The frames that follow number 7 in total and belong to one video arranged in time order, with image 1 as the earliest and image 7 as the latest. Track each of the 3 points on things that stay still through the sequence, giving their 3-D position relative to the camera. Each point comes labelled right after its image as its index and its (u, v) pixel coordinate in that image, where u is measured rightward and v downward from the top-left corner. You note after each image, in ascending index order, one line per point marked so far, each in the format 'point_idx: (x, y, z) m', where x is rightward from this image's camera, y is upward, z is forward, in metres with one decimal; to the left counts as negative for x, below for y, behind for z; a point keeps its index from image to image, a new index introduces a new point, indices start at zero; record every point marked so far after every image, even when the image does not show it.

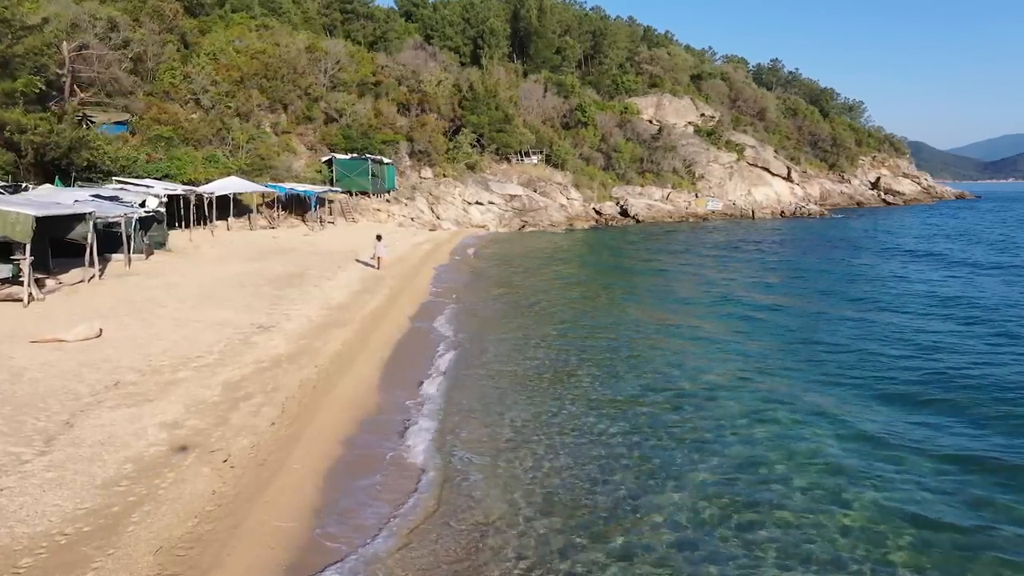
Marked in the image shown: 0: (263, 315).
0: (-5.8, -0.7, +14.9) m
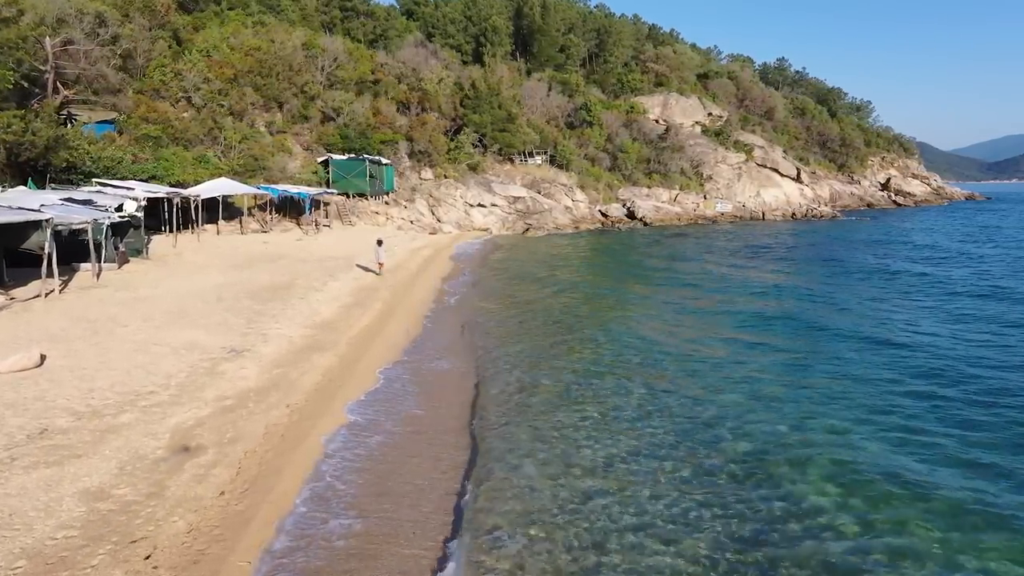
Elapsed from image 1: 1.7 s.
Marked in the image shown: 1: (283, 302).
0: (-5.7, -1.0, +13.2) m
1: (-6.0, -0.4, +16.7) m
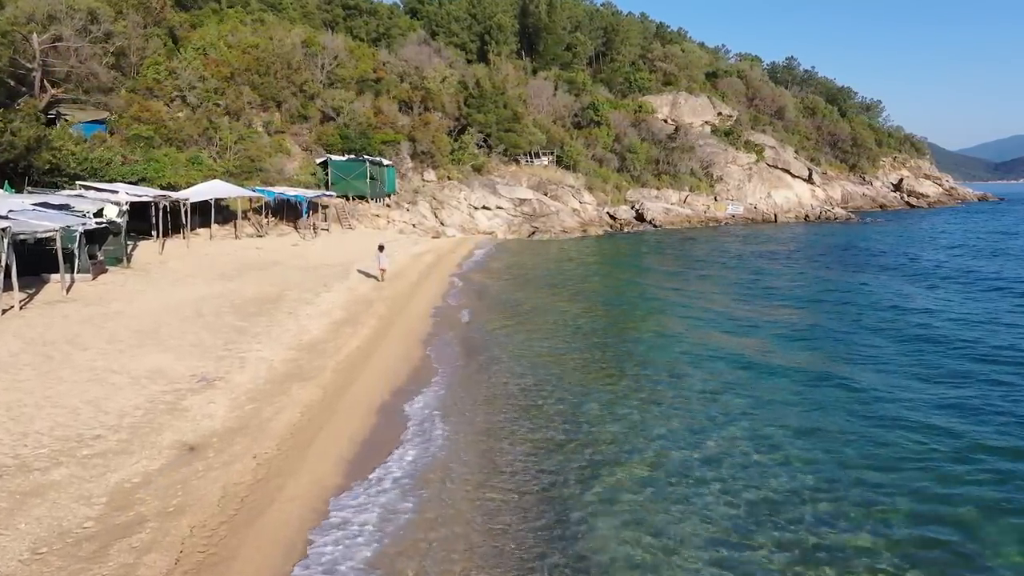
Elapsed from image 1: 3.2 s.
0: (-5.5, -1.4, +11.7) m
1: (-5.8, -0.8, +15.3) m
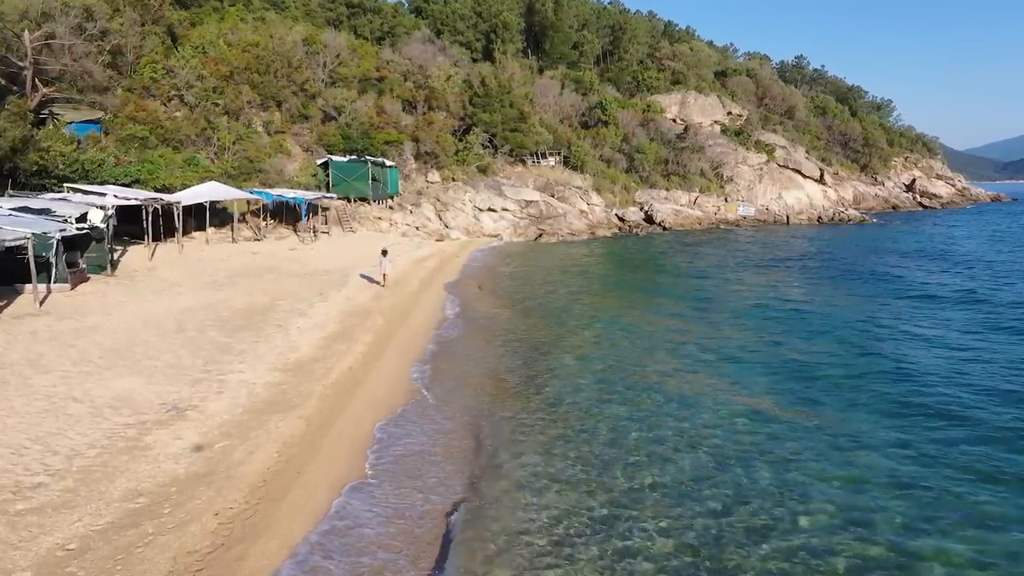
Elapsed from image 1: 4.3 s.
0: (-5.4, -1.6, +10.5) m
1: (-5.7, -1.0, +14.1) m
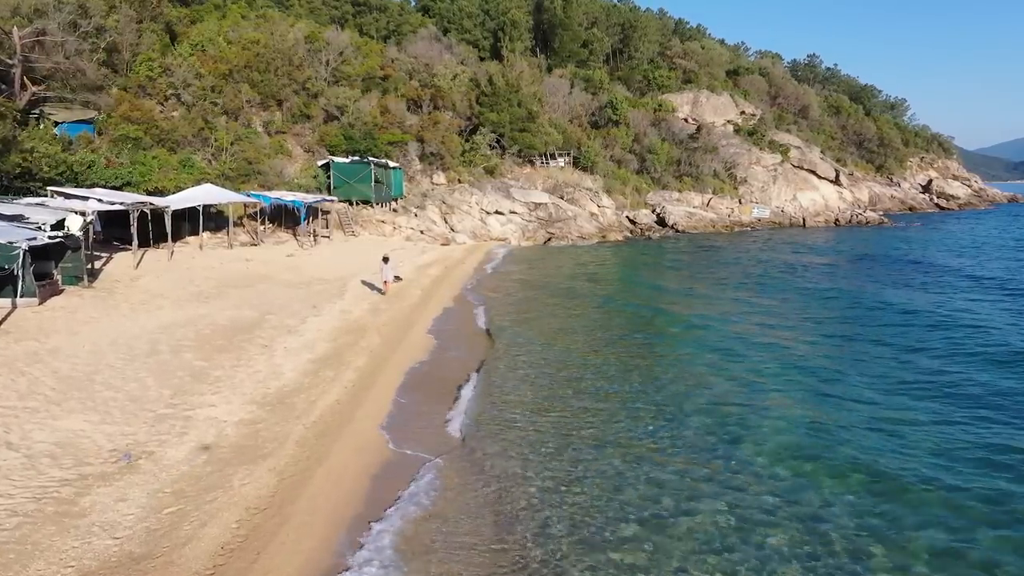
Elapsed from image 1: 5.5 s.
0: (-5.3, -2.0, +9.1) m
1: (-5.5, -1.4, +12.7) m
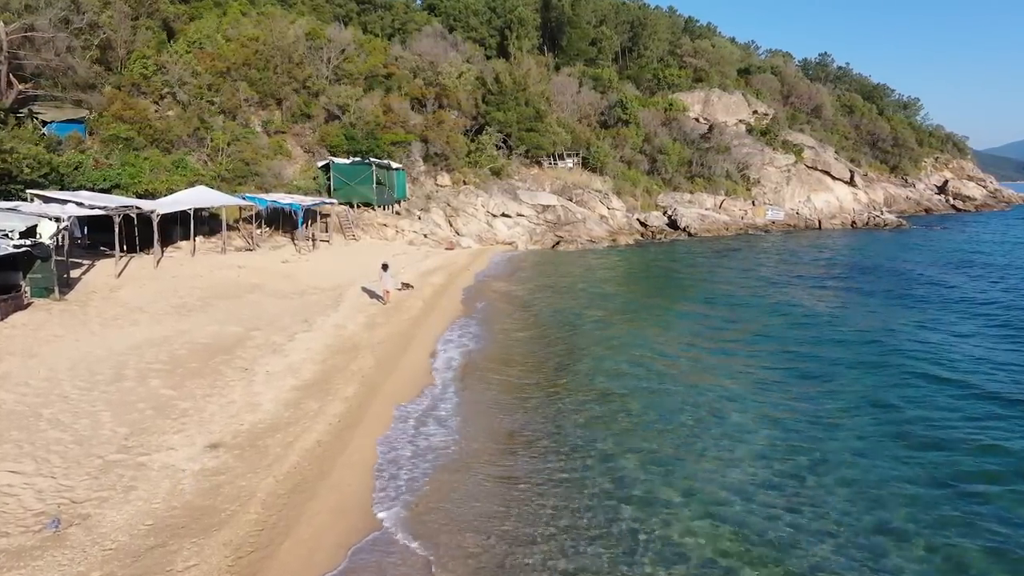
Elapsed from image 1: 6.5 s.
0: (-5.1, -2.3, +7.7) m
1: (-5.3, -1.7, +11.3) m
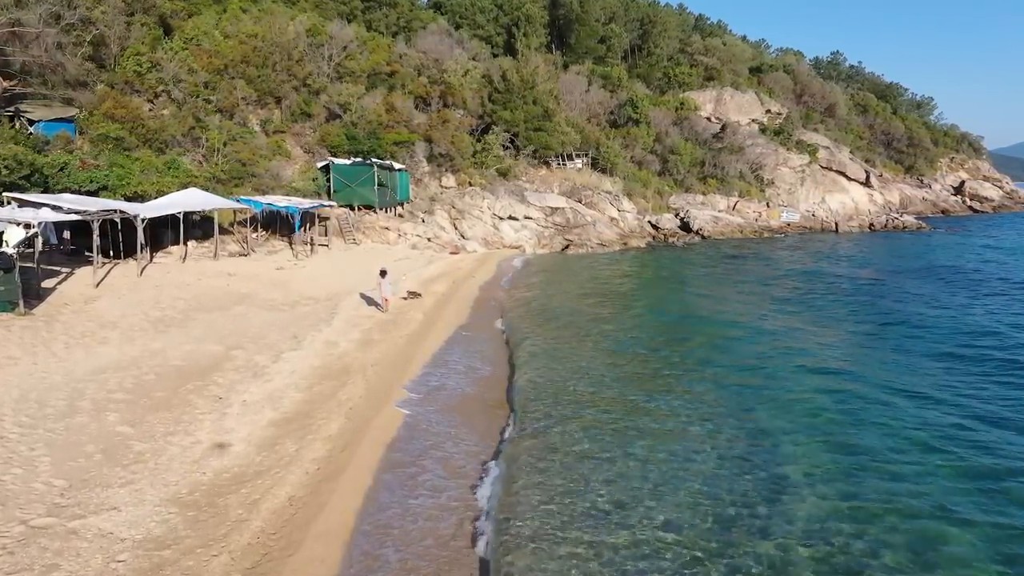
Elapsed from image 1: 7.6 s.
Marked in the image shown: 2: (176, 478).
0: (-5.0, -2.6, +6.2) m
1: (-5.2, -2.0, +9.8) m
2: (-4.2, -2.4, +8.0) m
